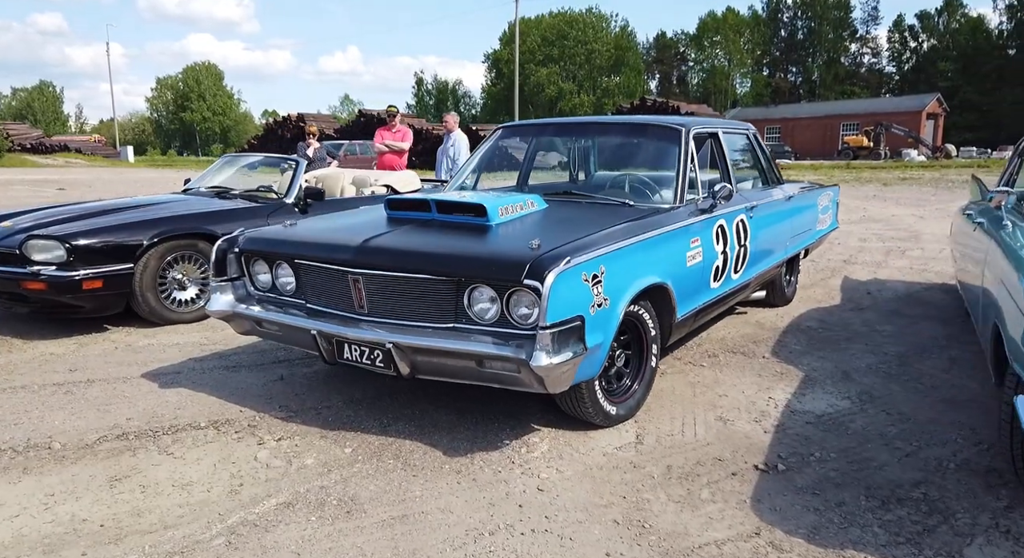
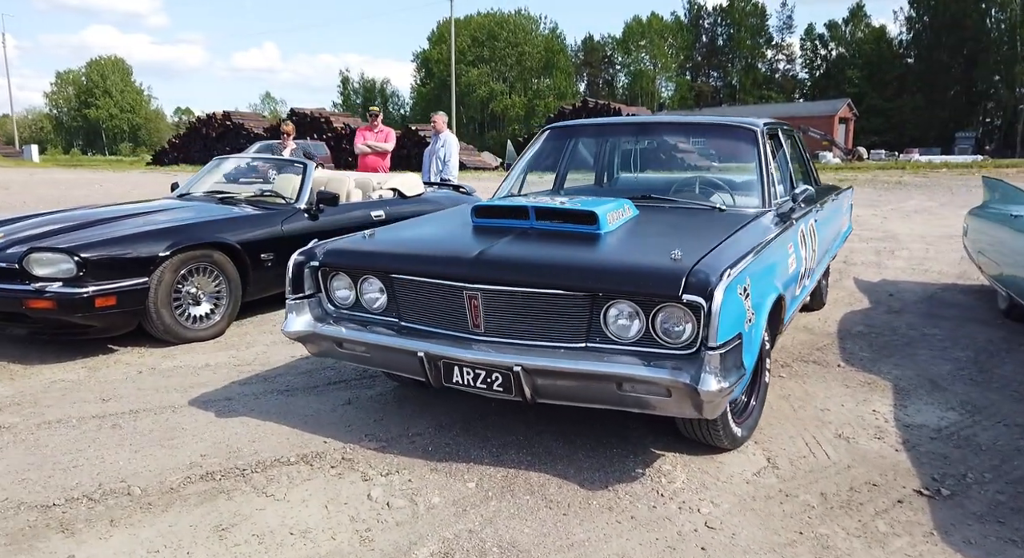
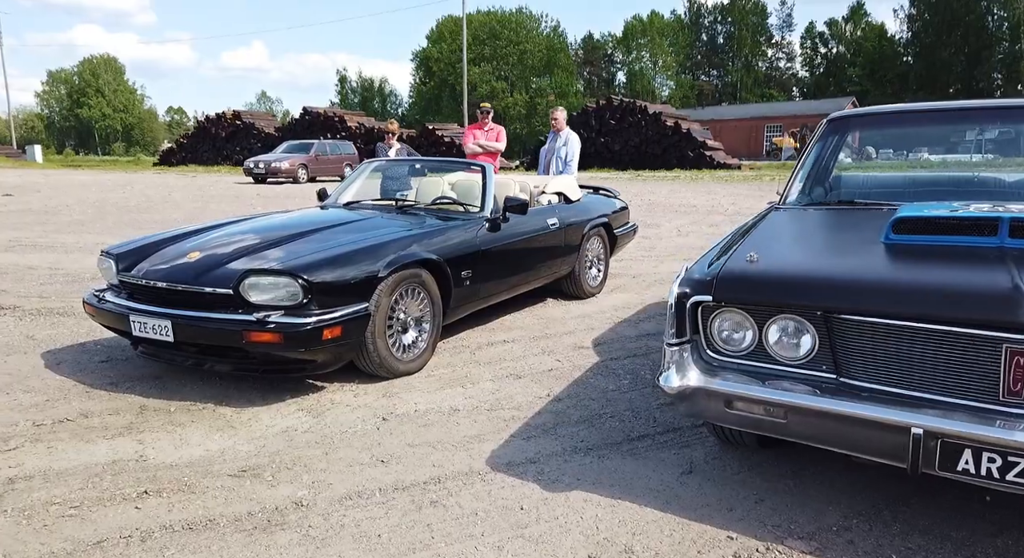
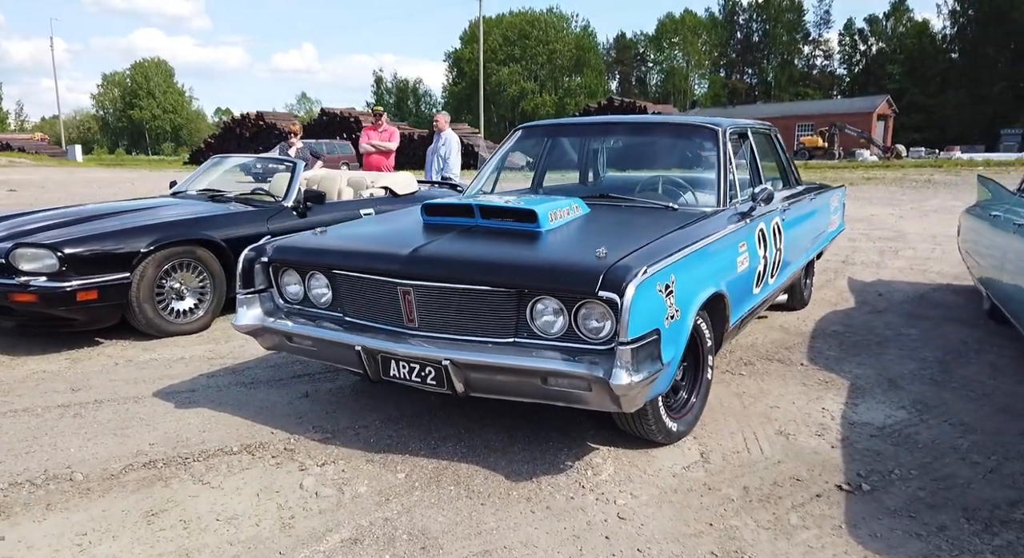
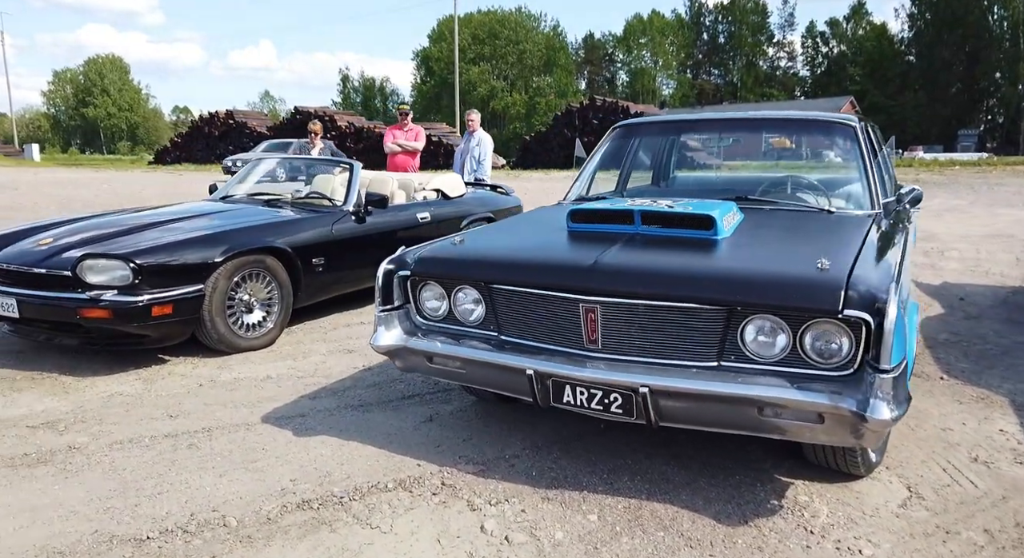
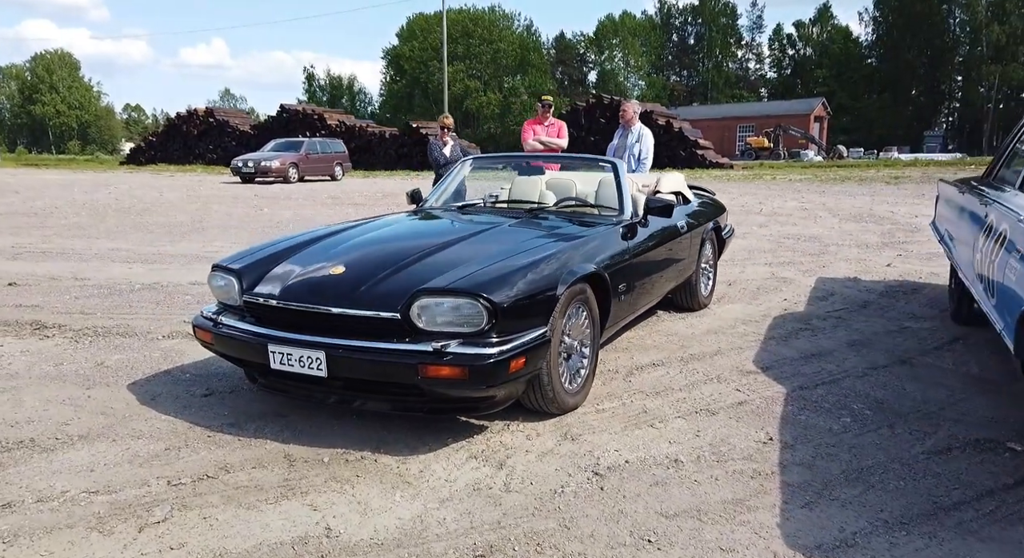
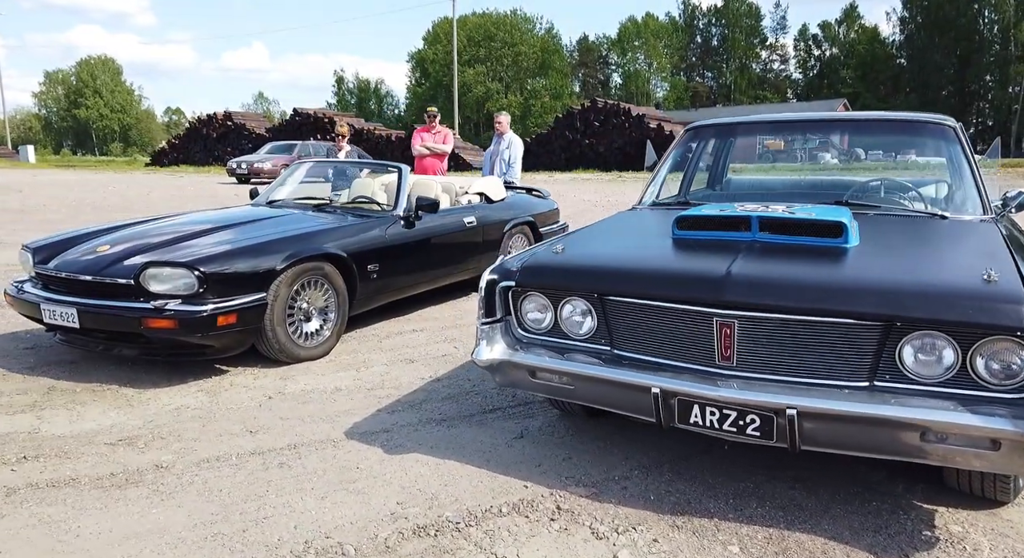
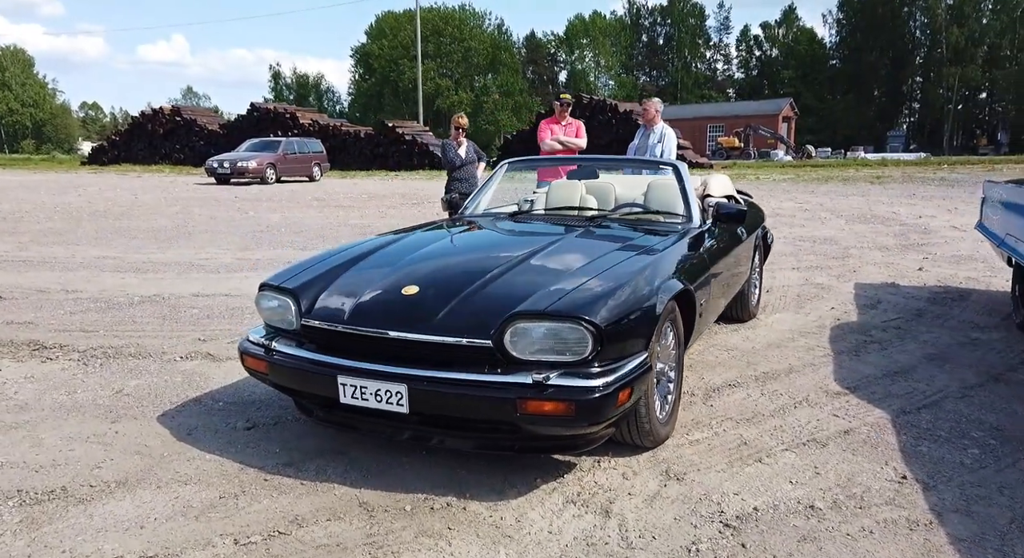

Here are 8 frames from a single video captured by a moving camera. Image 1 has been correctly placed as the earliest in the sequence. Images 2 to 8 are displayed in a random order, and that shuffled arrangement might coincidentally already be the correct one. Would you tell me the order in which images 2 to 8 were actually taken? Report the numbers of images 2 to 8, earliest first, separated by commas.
4, 2, 5, 7, 3, 6, 8
